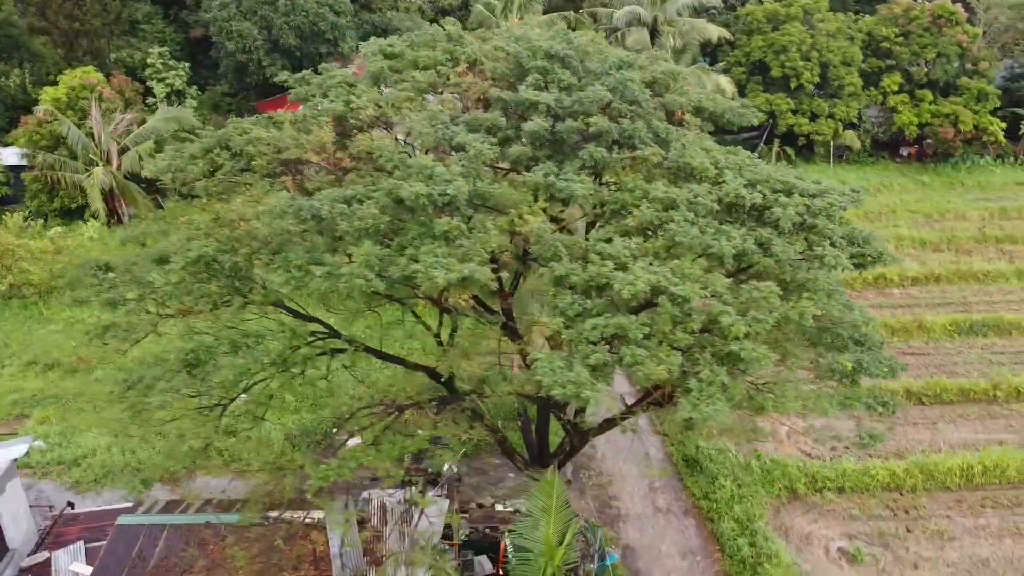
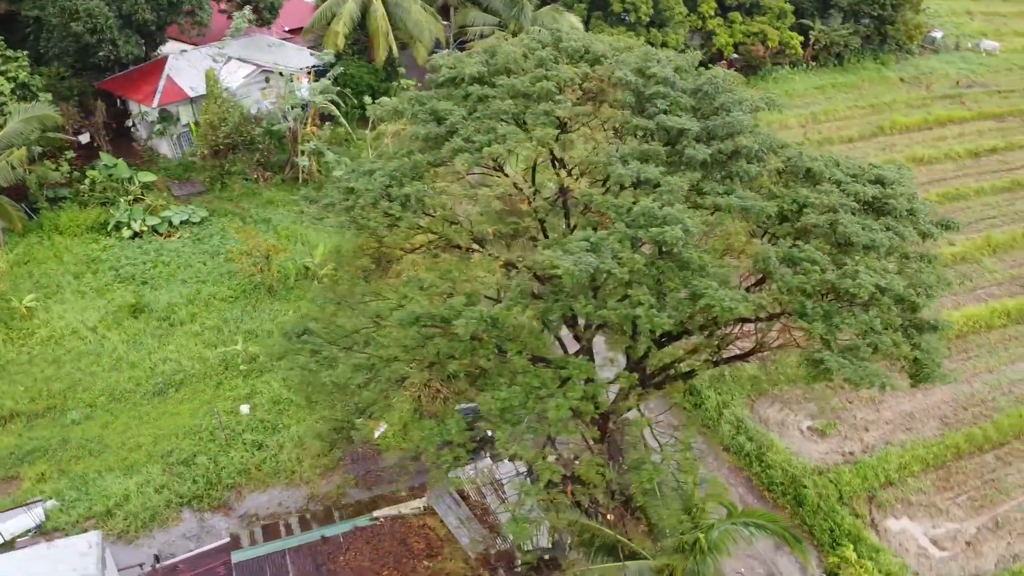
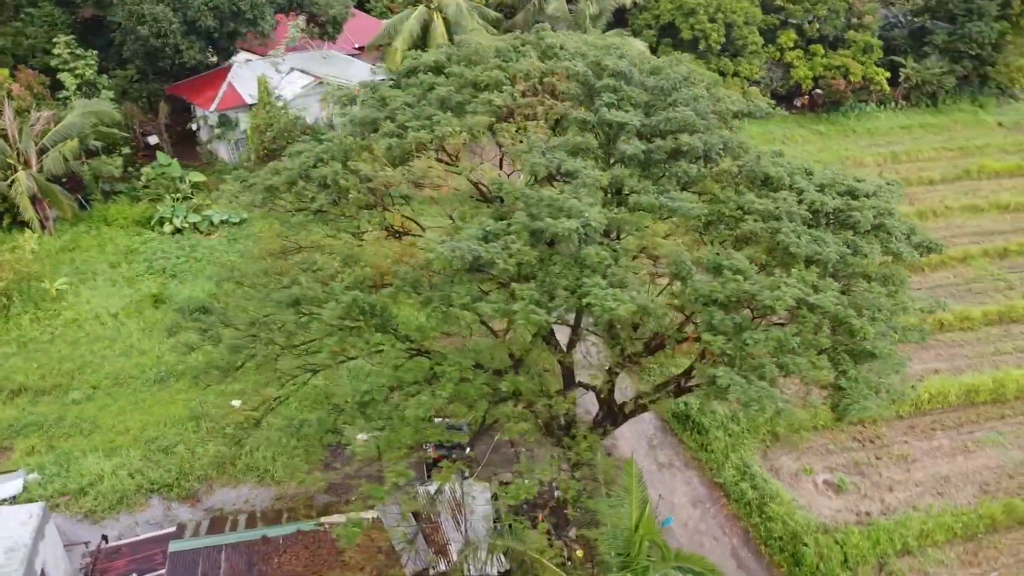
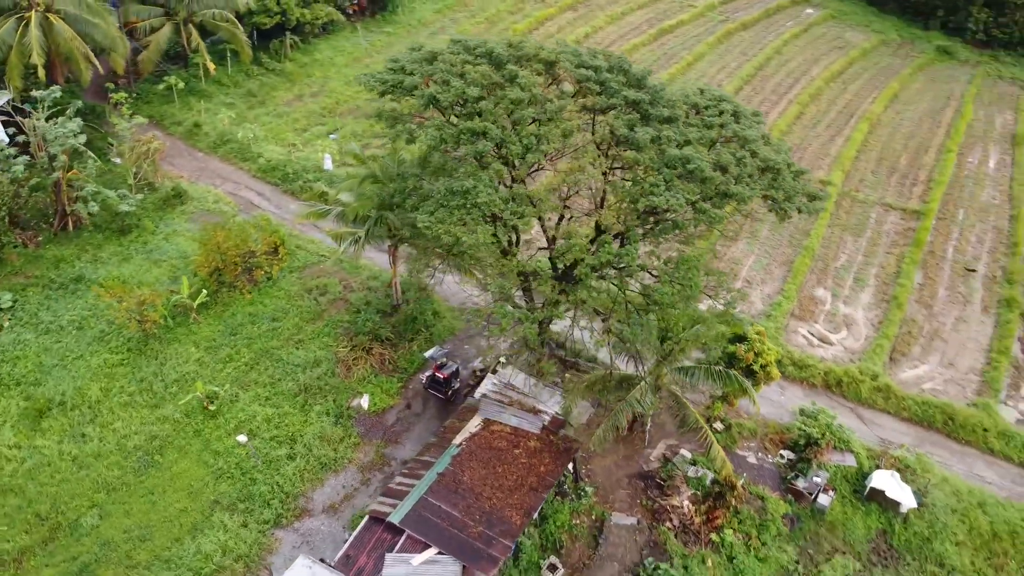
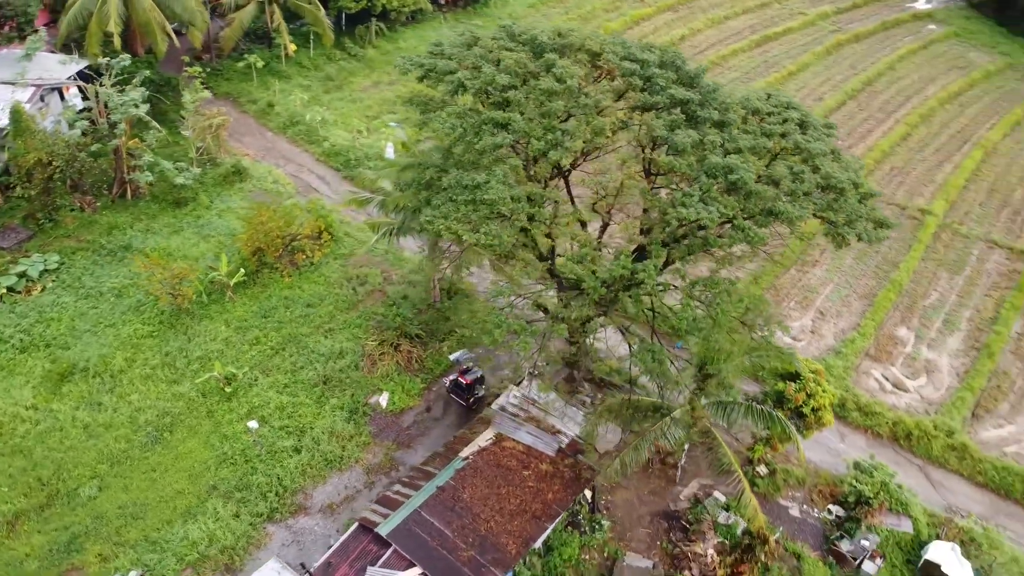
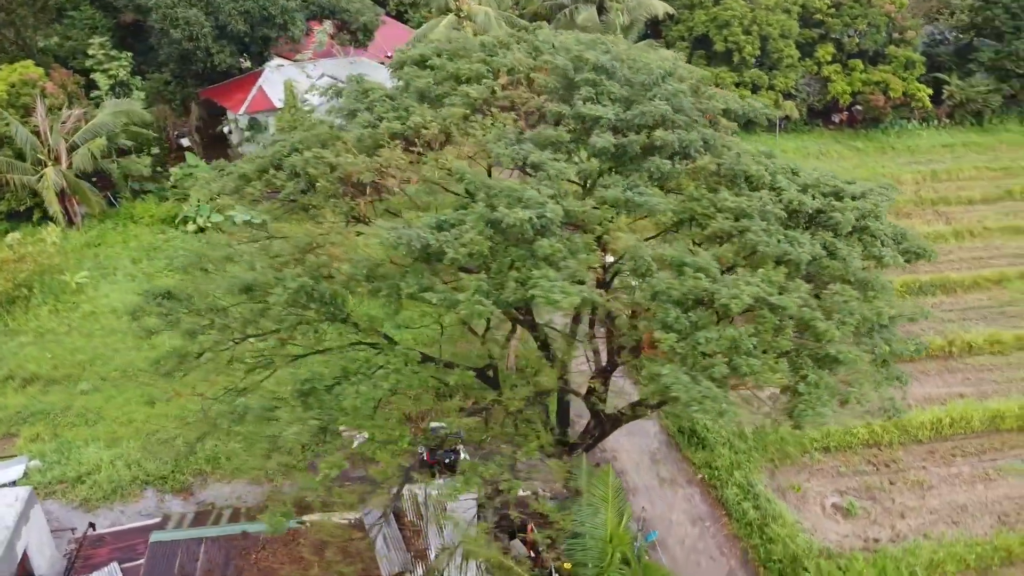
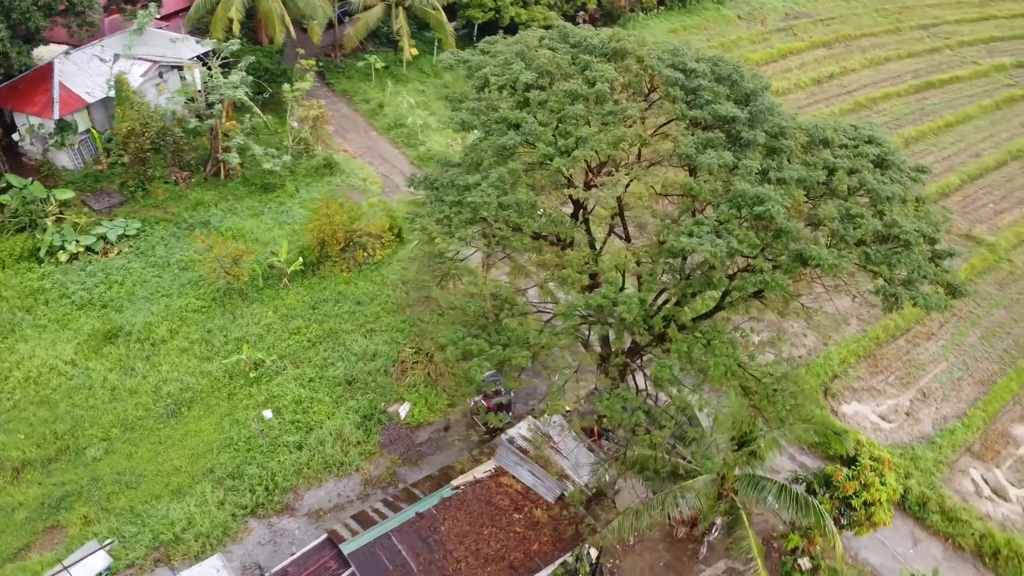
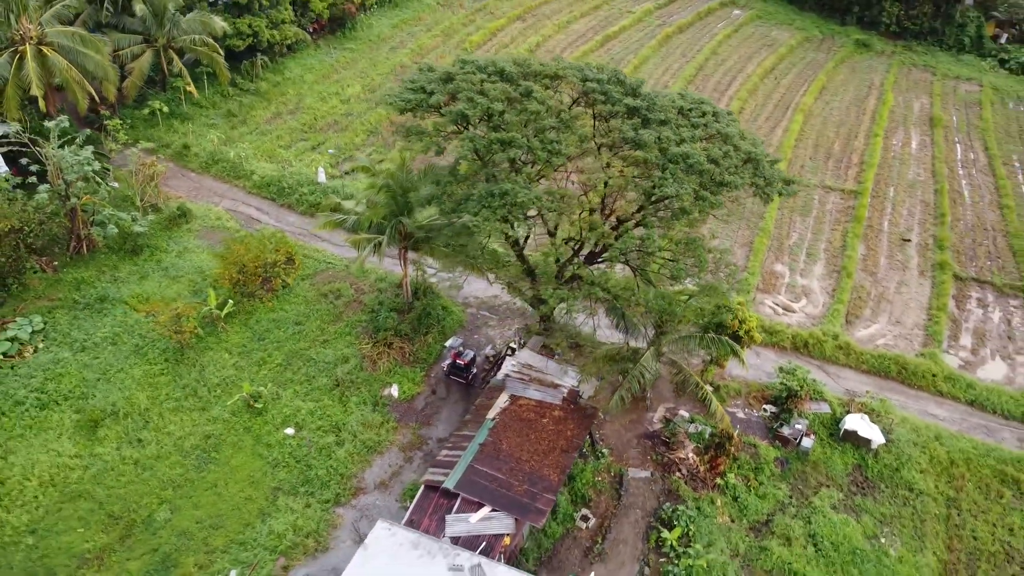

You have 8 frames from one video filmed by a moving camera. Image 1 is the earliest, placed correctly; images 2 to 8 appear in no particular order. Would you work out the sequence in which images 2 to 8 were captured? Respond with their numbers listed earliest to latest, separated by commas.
6, 3, 2, 7, 5, 4, 8
